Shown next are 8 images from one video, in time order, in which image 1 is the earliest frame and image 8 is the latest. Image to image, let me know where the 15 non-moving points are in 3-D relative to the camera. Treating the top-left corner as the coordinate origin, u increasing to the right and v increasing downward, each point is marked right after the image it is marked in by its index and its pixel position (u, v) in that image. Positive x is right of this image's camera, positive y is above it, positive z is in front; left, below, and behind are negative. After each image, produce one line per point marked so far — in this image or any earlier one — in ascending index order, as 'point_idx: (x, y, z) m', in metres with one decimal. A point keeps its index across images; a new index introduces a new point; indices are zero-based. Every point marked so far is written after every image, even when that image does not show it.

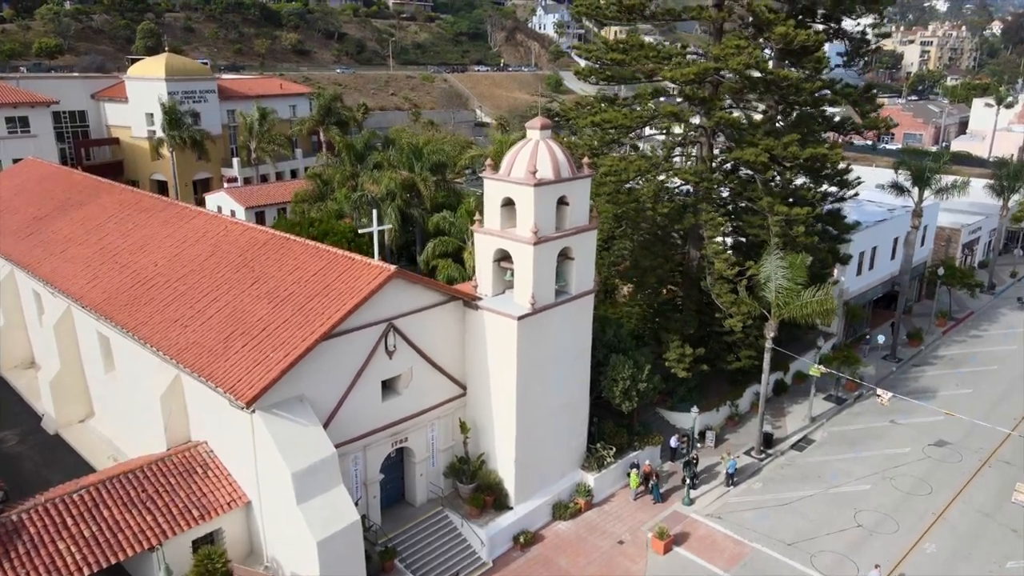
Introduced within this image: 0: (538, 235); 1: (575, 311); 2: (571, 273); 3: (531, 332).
0: (+0.6, +1.2, +16.7) m
1: (+1.5, -0.6, +18.1) m
2: (+1.4, +0.4, +17.9) m
3: (+0.5, -1.0, +17.2) m
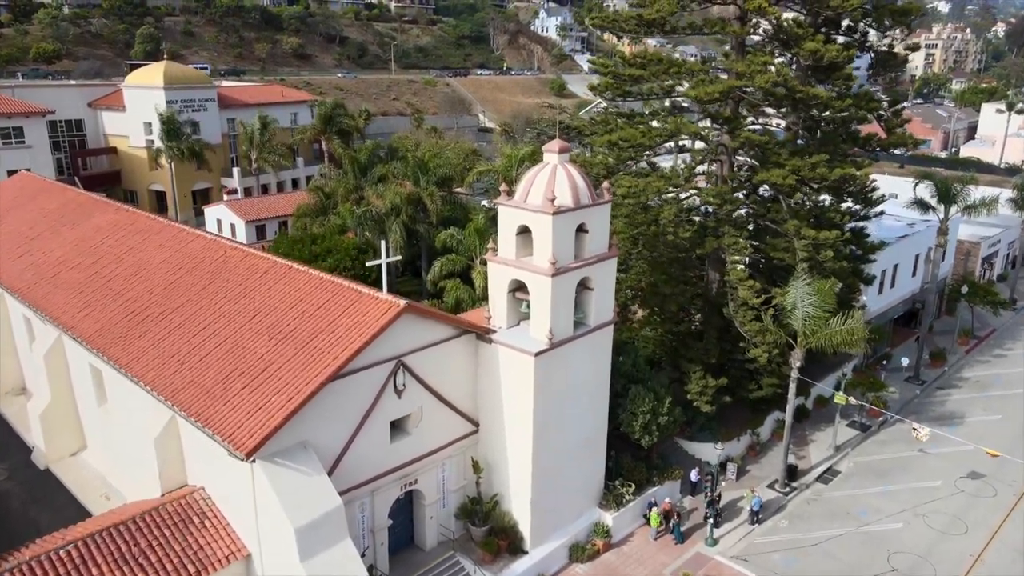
0: (+0.9, +0.5, +15.7) m
1: (+1.9, -1.3, +17.2) m
2: (+1.8, -0.4, +16.9) m
3: (+0.8, -1.7, +16.2) m
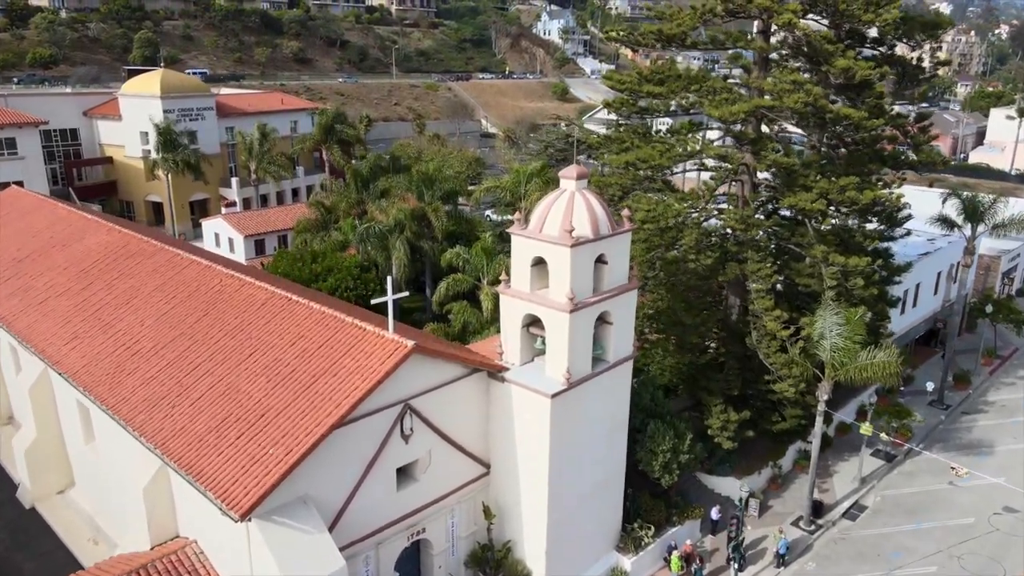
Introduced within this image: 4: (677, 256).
0: (+1.2, -0.3, +14.6) m
1: (+2.2, -2.0, +16.1) m
2: (+2.0, -1.1, +15.9) m
3: (+1.1, -2.5, +15.1) m
4: (+4.2, +0.8, +19.1) m
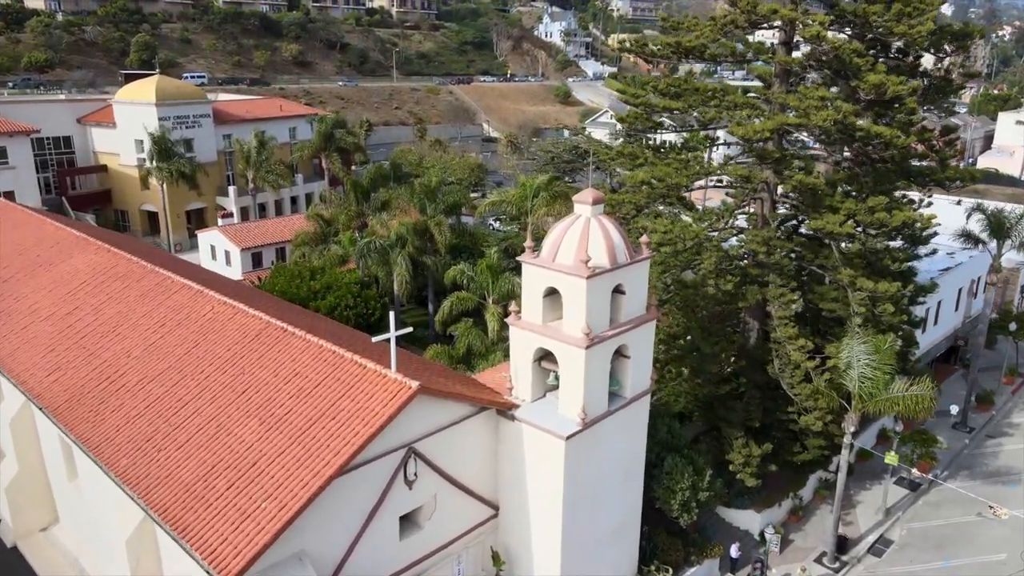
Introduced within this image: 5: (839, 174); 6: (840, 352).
0: (+1.4, -0.9, +13.6) m
1: (+2.4, -2.6, +15.1) m
2: (+2.3, -1.7, +14.9) m
3: (+1.3, -3.1, +14.1) m
4: (+4.5, +0.1, +18.1) m
5: (+8.0, +2.8, +18.2) m
6: (+7.7, -1.5, +17.5) m
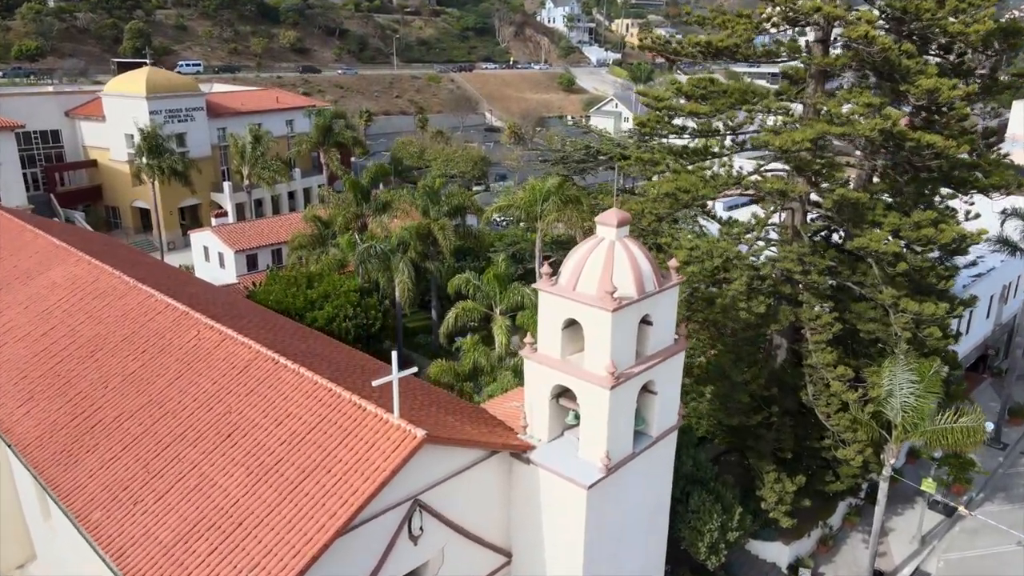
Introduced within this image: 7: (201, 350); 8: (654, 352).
0: (+1.7, -1.4, +12.2) m
1: (+2.6, -3.1, +13.7) m
2: (+2.5, -2.2, +13.5) m
3: (+1.6, -3.6, +12.8) m
4: (+4.7, -0.3, +16.6) m
5: (+8.2, +2.3, +16.8) m
6: (+7.9, -1.9, +16.1) m
7: (-6.1, -1.2, +14.8) m
8: (+2.5, -1.1, +13.1) m
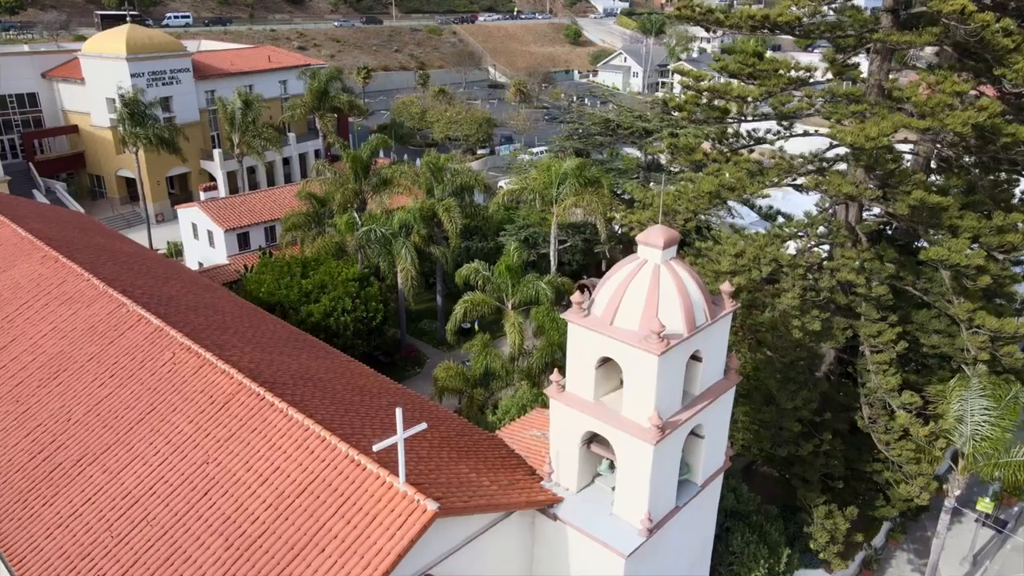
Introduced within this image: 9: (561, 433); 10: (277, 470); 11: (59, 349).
0: (+2.1, -1.9, +10.3) m
1: (+3.0, -3.5, +11.9) m
2: (+2.9, -2.6, +11.6) m
3: (+1.9, -4.0, +11.0) m
4: (+5.1, -0.5, +14.6) m
5: (+8.6, +2.1, +14.6) m
6: (+8.3, -2.2, +14.2) m
7: (-5.8, -1.5, +12.9) m
8: (+2.8, -1.5, +11.1) m
9: (+0.8, -2.2, +11.4) m
10: (-3.3, -2.6, +10.6) m
11: (-8.8, -1.2, +14.6) m
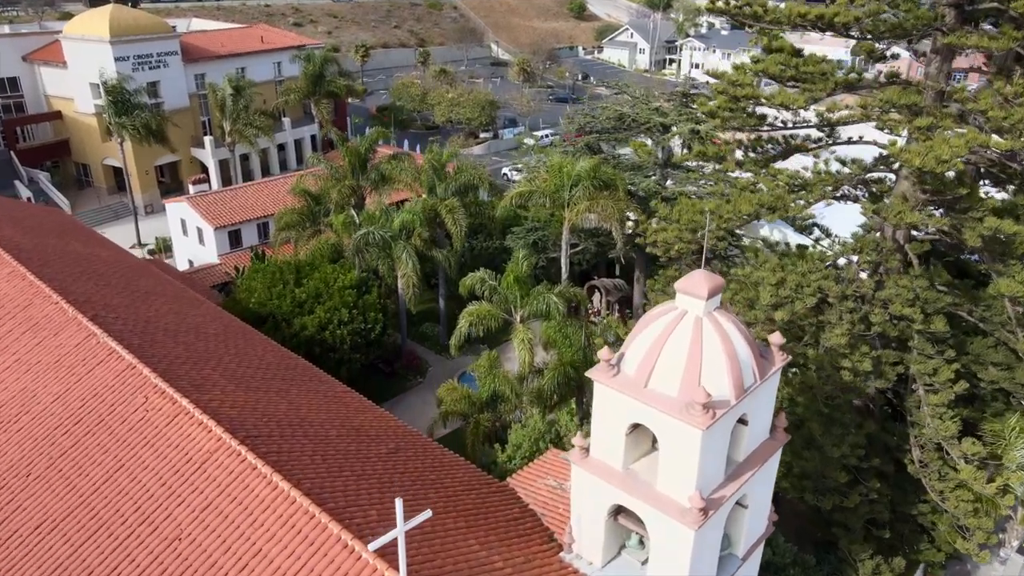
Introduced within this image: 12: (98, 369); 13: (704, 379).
0: (+2.3, -2.6, +8.9) m
1: (+3.2, -4.1, +10.5) m
2: (+3.1, -3.2, +10.2) m
3: (+2.1, -4.7, +9.6) m
4: (+5.3, -1.0, +13.1) m
5: (+8.8, +1.6, +13.0) m
6: (+8.5, -2.7, +12.7) m
7: (-5.6, -2.1, +11.4) m
8: (+3.1, -2.2, +9.7) m
9: (+1.0, -2.9, +10.0) m
10: (-3.1, -3.3, +9.2) m
11: (-8.6, -1.7, +13.2) m
12: (-7.2, -1.4, +12.9) m
13: (+2.3, -1.0, +8.9) m
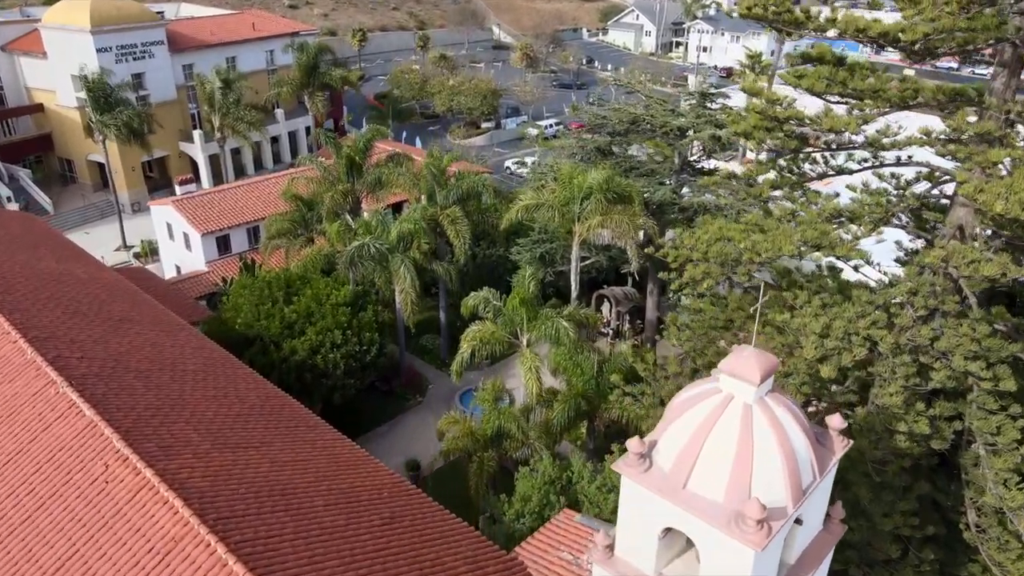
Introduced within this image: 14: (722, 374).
0: (+2.4, -3.4, +7.5) m
1: (+3.3, -4.9, +9.2) m
2: (+3.2, -4.0, +8.8) m
3: (+2.3, -5.5, +8.3) m
4: (+5.5, -1.8, +11.7) m
5: (+9.0, +0.9, +11.5) m
6: (+8.6, -3.4, +11.3) m
7: (-5.4, -2.9, +10.0) m
8: (+3.2, -3.0, +8.3) m
9: (+1.1, -3.7, +8.6) m
10: (-3.0, -4.1, +7.8) m
11: (-8.5, -2.5, +11.7) m
12: (-7.0, -2.1, +11.5) m
13: (+2.4, -1.8, +7.4) m
14: (+2.2, -0.9, +7.8) m
